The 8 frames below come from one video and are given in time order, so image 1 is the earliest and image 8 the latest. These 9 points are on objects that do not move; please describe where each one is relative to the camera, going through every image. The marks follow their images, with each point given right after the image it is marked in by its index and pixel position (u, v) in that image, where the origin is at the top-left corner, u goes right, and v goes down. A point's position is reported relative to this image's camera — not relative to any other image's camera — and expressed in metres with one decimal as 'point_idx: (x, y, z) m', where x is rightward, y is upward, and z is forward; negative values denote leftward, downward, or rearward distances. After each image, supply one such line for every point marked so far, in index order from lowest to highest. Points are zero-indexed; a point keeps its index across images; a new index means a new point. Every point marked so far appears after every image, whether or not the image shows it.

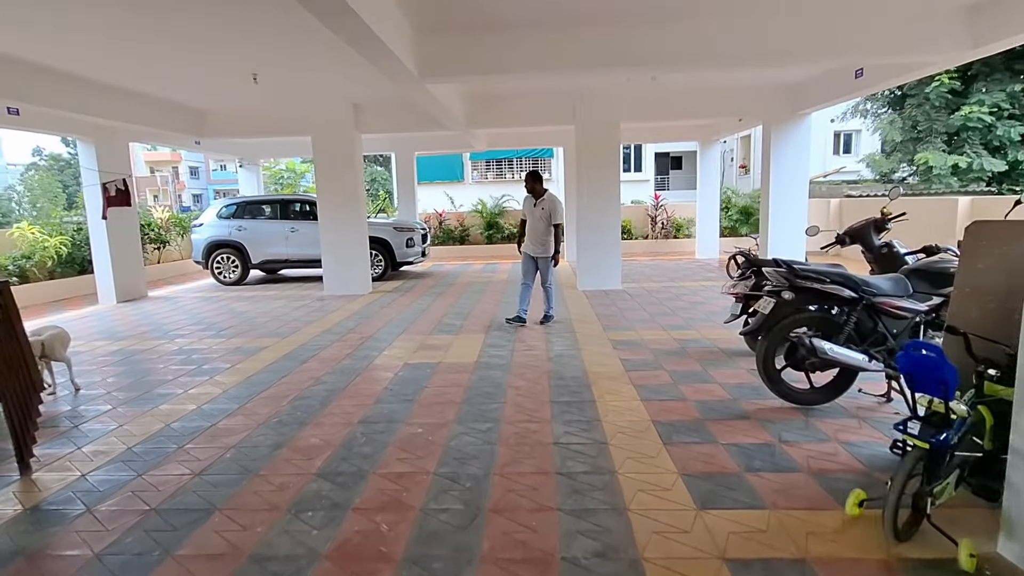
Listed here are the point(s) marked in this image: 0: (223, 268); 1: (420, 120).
0: (-5.4, +0.4, +9.3) m
1: (-1.5, +2.7, +7.8) m
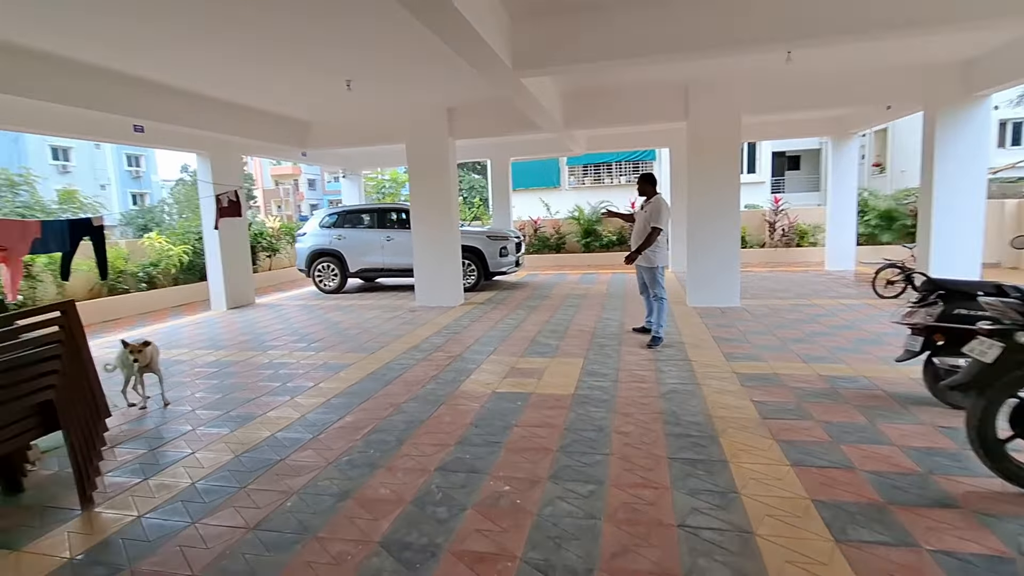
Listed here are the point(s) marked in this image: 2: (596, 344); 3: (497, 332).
0: (-3.6, +0.2, +9.6) m
1: (0.0, +2.5, +7.4) m
2: (+0.9, -0.6, +5.3) m
3: (-0.2, -0.5, +6.0) m
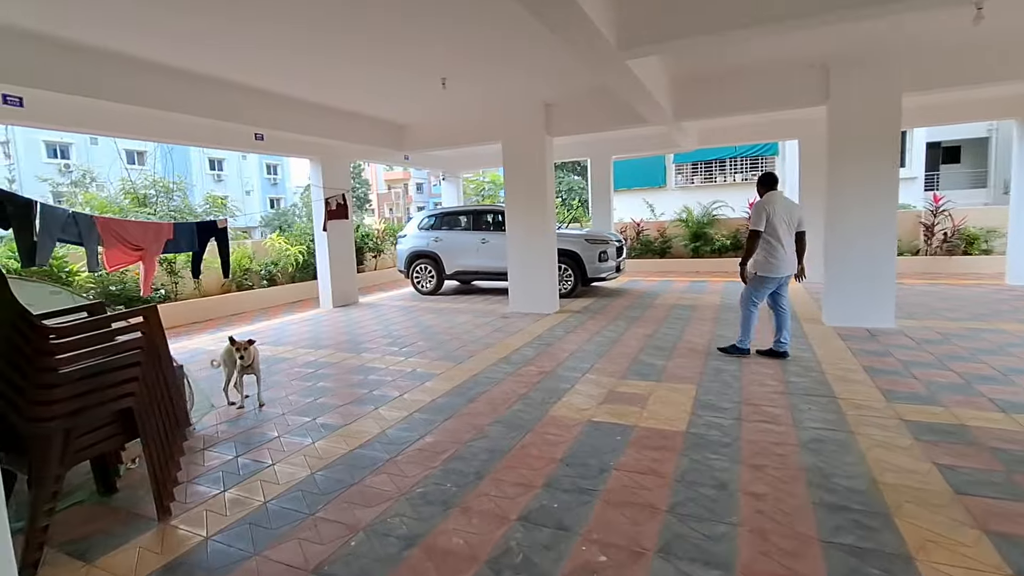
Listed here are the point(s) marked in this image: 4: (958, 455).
0: (-1.7, +0.2, +9.6) m
1: (+1.4, +2.4, +6.8) m
2: (+1.8, -0.7, +4.6) m
3: (+0.9, -0.6, +5.5) m
4: (+2.6, -0.9, +2.8) m
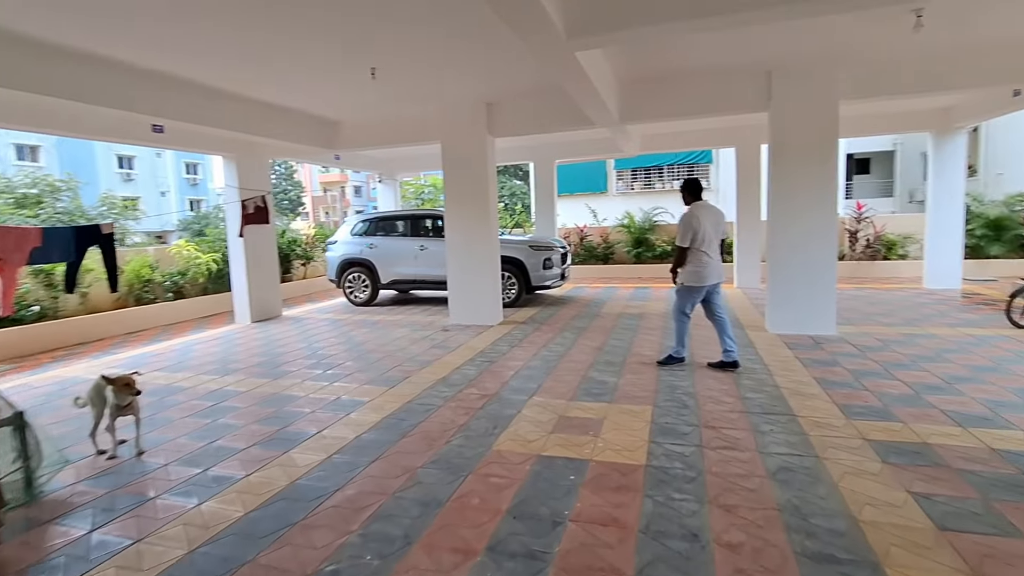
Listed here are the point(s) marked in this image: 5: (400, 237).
0: (-2.8, 0.0, +8.9) m
1: (+0.6, +2.2, +6.5) m
2: (+1.3, -0.8, +4.3) m
3: (+0.3, -0.7, +5.1) m
4: (+2.2, -1.0, +2.7) m
5: (-1.9, +0.9, +8.5) m
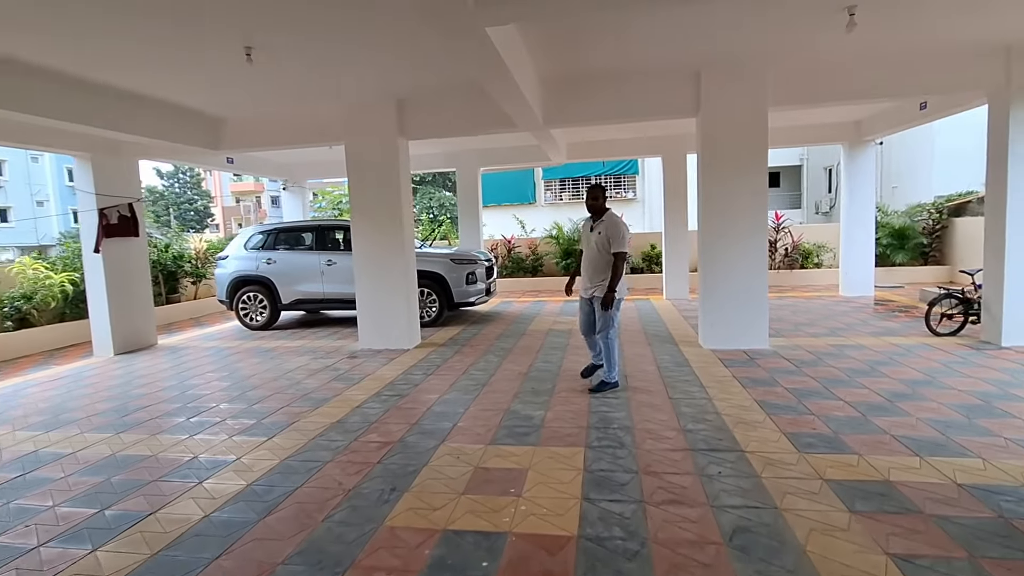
0: (-4.1, -0.3, +7.8) m
1: (-0.4, +2.0, +5.9) m
2: (+0.6, -1.0, +3.7) m
3: (-0.5, -0.9, +4.4) m
4: (+1.8, -1.1, +2.2) m
5: (-3.2, +0.6, +7.6) m
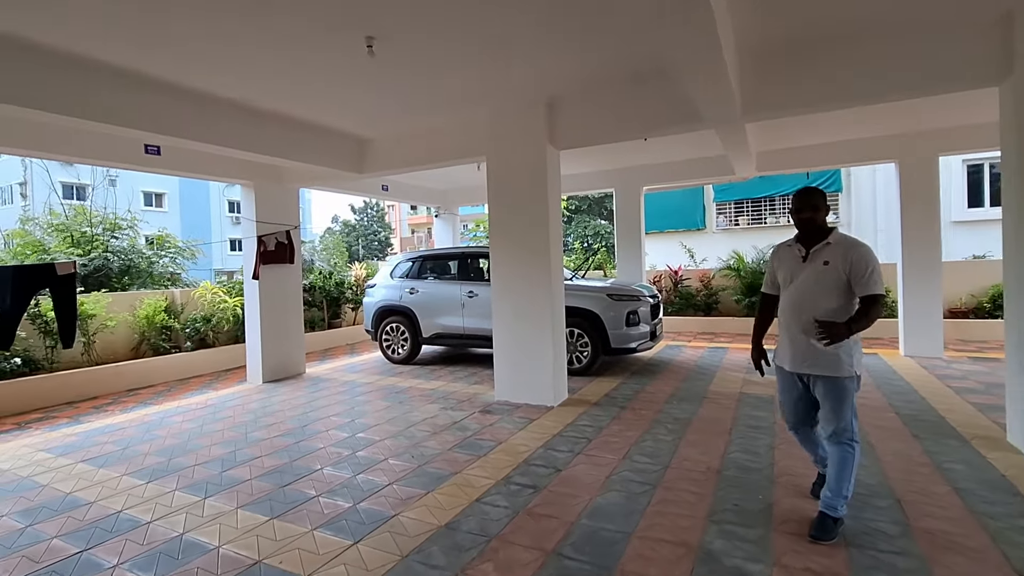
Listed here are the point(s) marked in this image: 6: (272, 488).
0: (-1.8, -0.8, +7.4) m
1: (+1.3, +1.6, +4.6) m
2: (+1.5, -1.3, +2.1) m
3: (+0.6, -1.3, +3.0) m
4: (+2.1, -1.4, +0.3) m
5: (-0.9, +0.1, +6.9) m
6: (-1.6, -1.3, +3.4) m
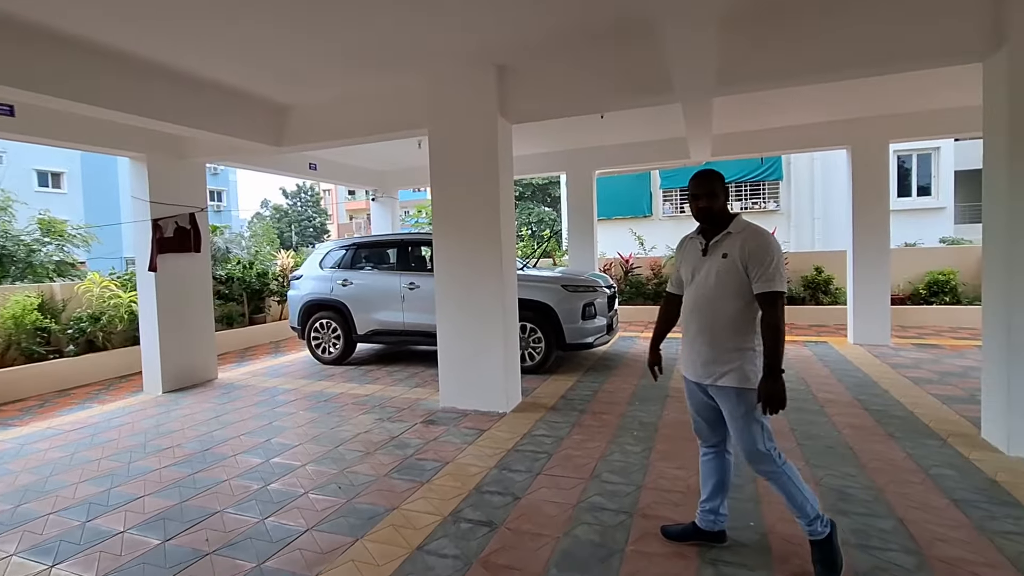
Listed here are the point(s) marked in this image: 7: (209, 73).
0: (-2.5, -0.7, +6.6) m
1: (+0.8, +1.7, +4.1) m
2: (+1.4, -1.3, +1.7) m
3: (+0.4, -1.2, +2.5) m
4: (+2.2, -1.4, 0.0) m
5: (-1.6, +0.2, +6.2) m
6: (-1.9, -1.3, +2.6) m
7: (-2.8, +2.0, +4.4) m
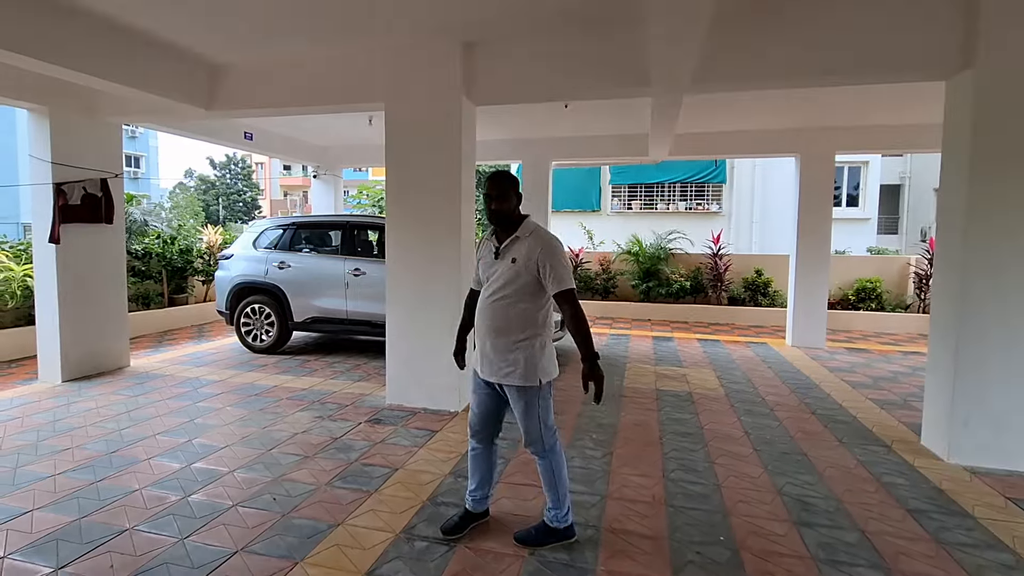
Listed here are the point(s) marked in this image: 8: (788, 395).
0: (-3.1, -0.4, +6.0) m
1: (+0.6, +1.7, +3.9) m
2: (+1.3, -1.3, +1.6) m
3: (+0.2, -1.2, +2.3) m
4: (+2.3, -1.5, 0.0) m
5: (-2.1, +0.4, +5.7) m
6: (-2.1, -1.2, +2.2) m
7: (-3.1, +2.1, +3.8) m
8: (+2.7, -1.0, +4.8) m
